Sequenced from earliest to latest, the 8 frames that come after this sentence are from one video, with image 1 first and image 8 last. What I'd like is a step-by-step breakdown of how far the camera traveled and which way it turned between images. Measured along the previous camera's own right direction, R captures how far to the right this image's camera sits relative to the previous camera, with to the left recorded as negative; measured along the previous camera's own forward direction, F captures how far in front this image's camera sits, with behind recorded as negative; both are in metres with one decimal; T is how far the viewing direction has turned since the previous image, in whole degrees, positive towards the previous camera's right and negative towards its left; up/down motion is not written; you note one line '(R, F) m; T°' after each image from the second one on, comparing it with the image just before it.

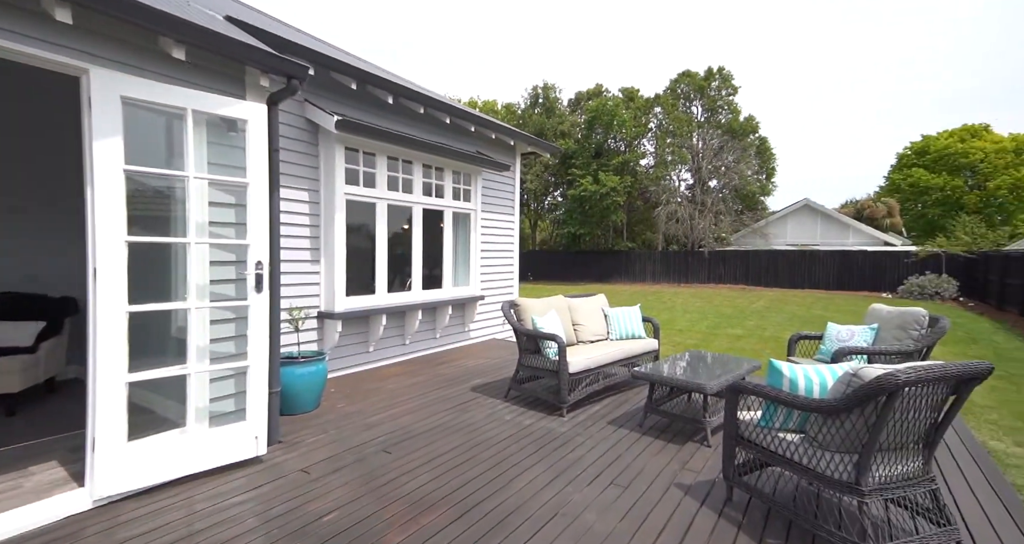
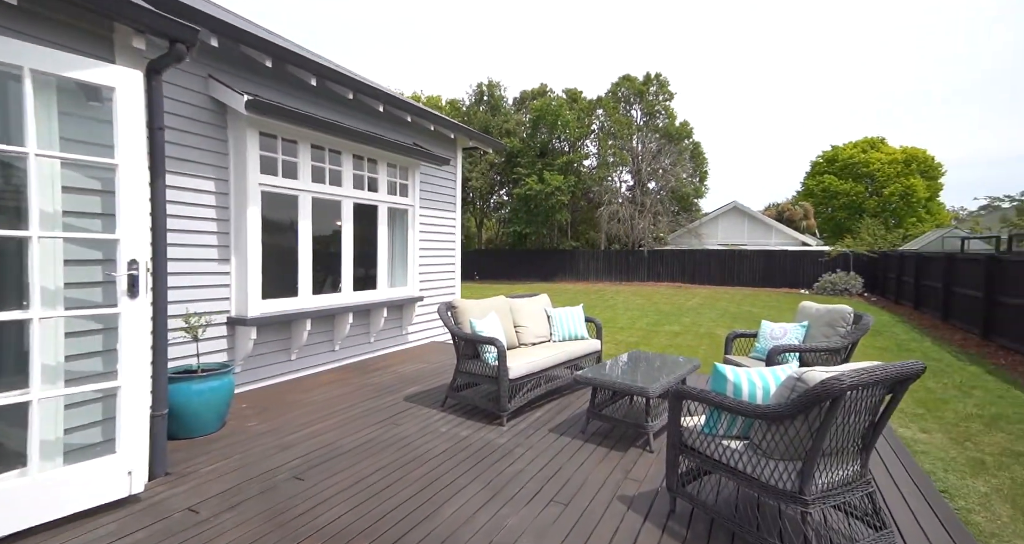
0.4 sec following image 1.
(+0.1, +0.2) m; +7°
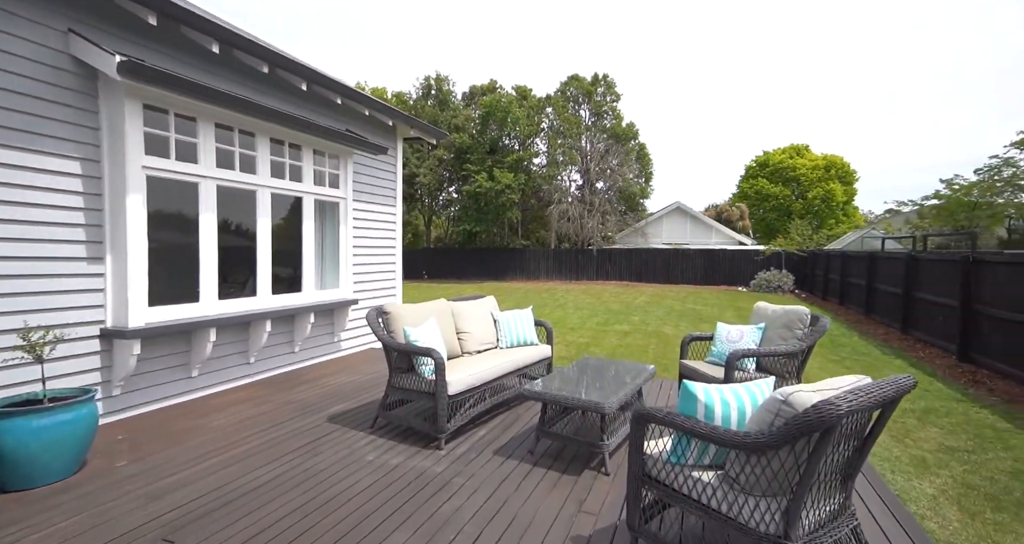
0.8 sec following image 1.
(+0.1, +0.3) m; +6°
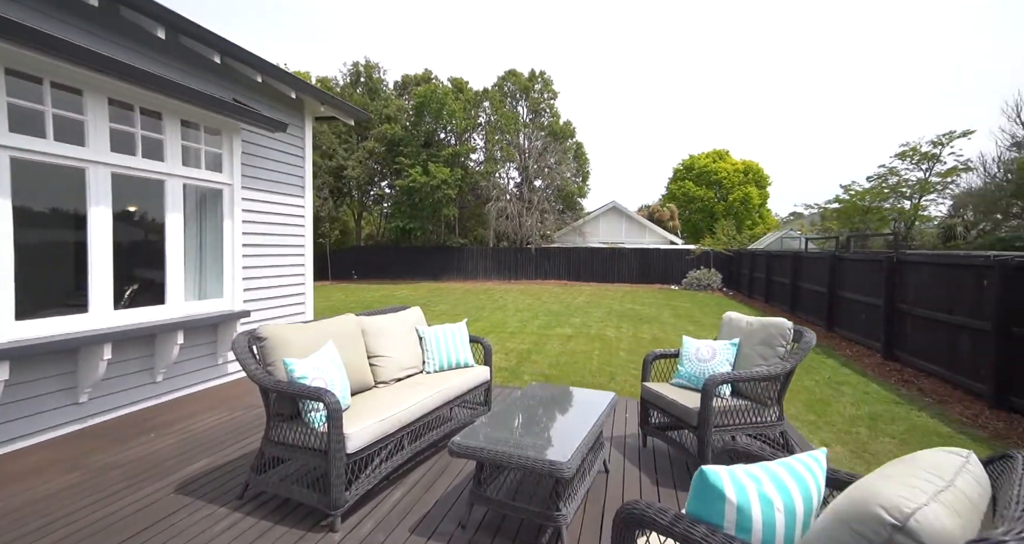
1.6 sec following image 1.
(+0.1, +0.6) m; +8°
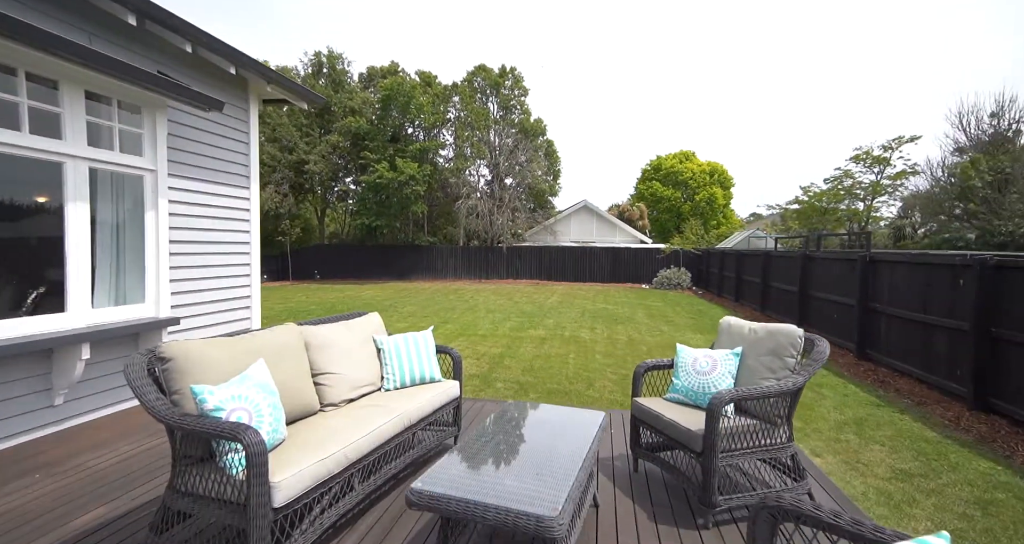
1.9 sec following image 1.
(0.0, +0.4) m; +4°
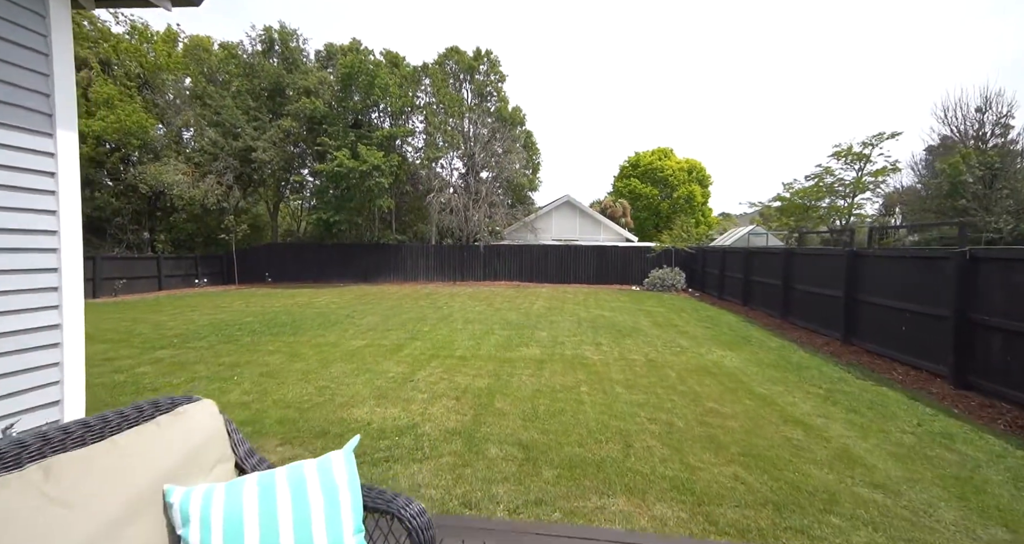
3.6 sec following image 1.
(-0.2, +1.7) m; +4°
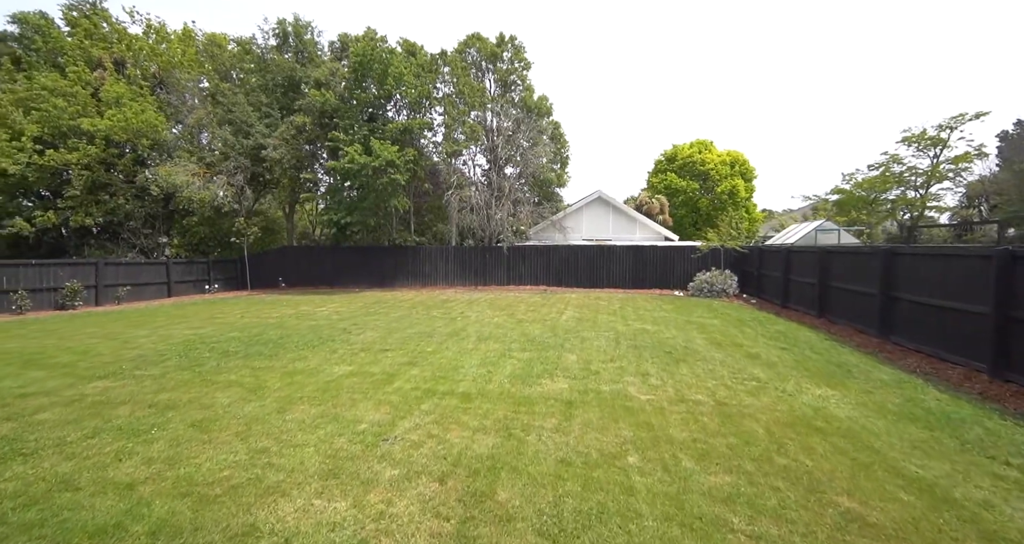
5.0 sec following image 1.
(+0.1, +1.5) m; -4°
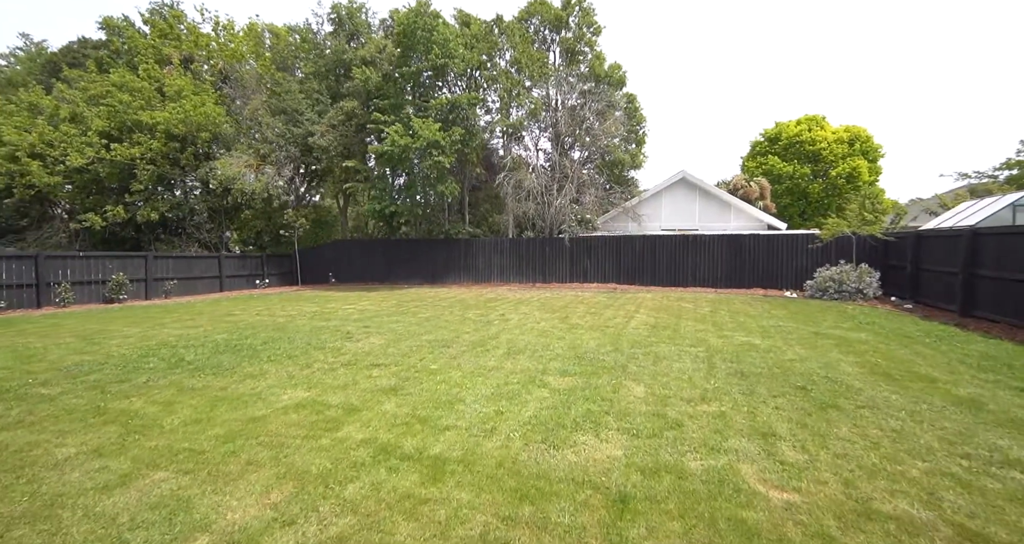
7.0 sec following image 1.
(+0.4, +2.2) m; -10°
